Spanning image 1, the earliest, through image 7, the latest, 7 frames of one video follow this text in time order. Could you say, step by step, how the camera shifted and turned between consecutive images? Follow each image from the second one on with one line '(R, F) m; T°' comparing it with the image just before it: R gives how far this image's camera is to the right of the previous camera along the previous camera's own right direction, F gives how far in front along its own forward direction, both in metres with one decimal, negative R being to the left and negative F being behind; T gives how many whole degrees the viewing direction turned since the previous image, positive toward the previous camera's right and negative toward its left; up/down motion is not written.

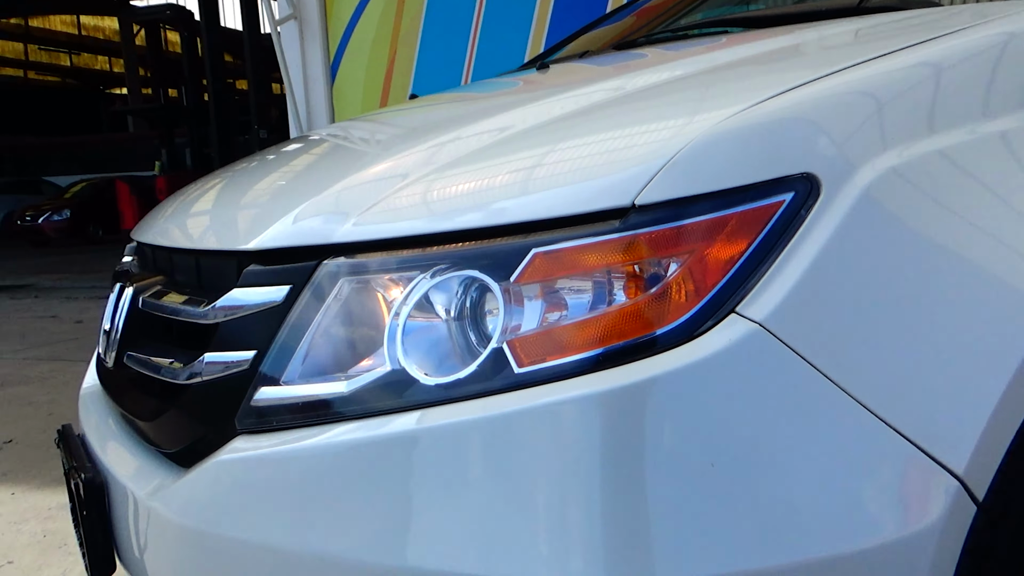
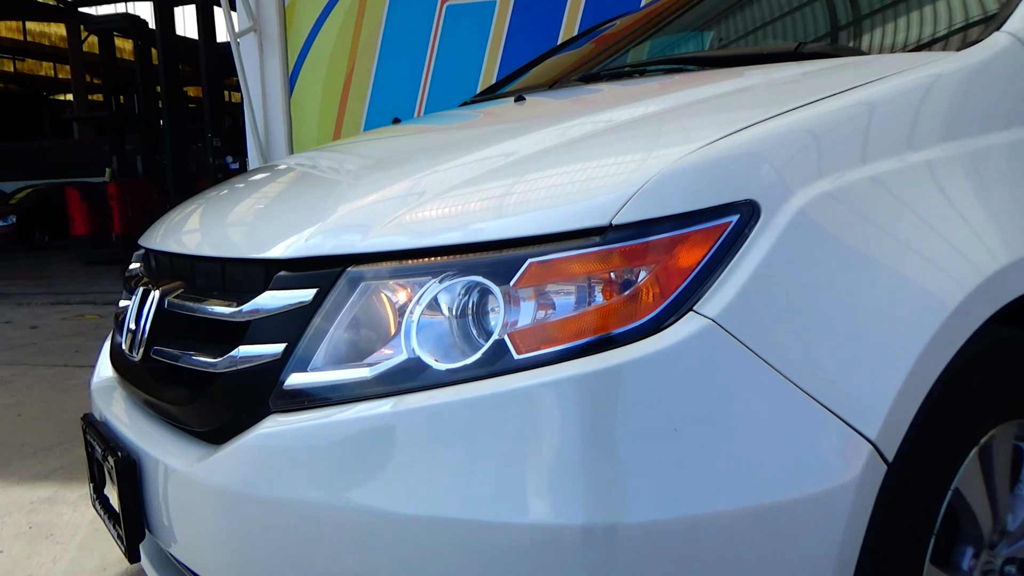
(-0.1, -0.2) m; +3°
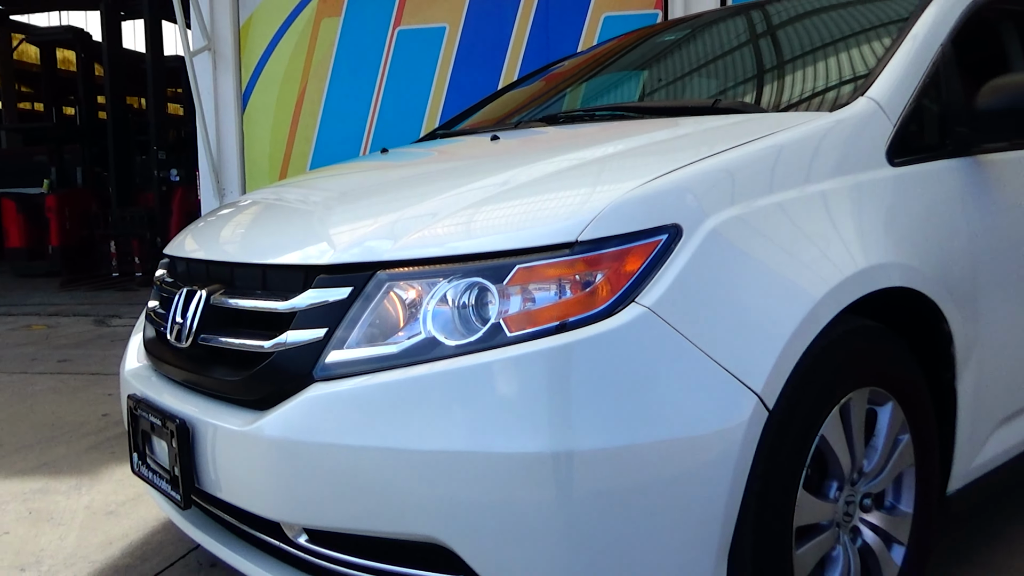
(-0.1, -0.4) m; +4°
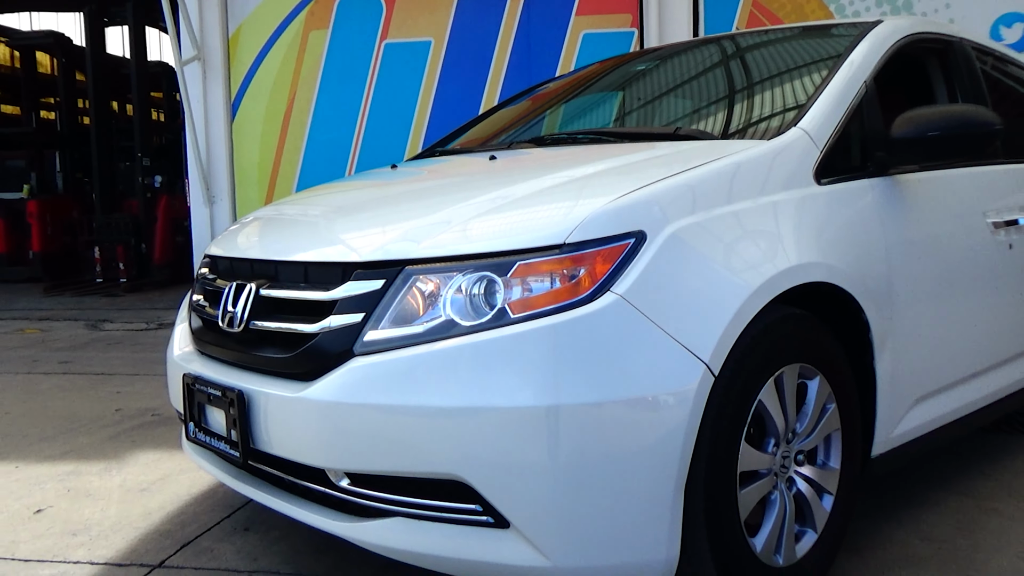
(-0.1, -0.4) m; +2°
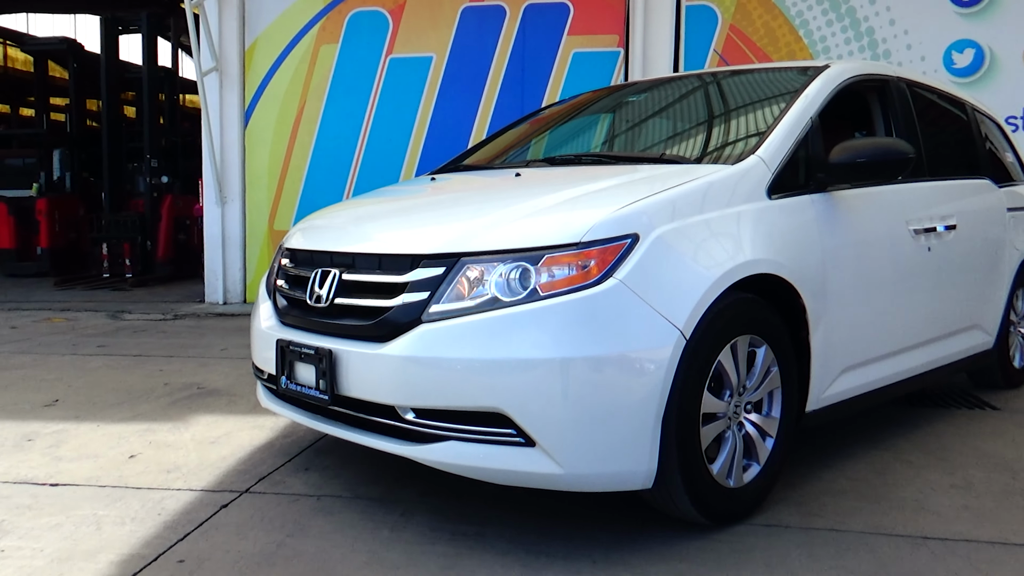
(-0.1, -0.7) m; +1°
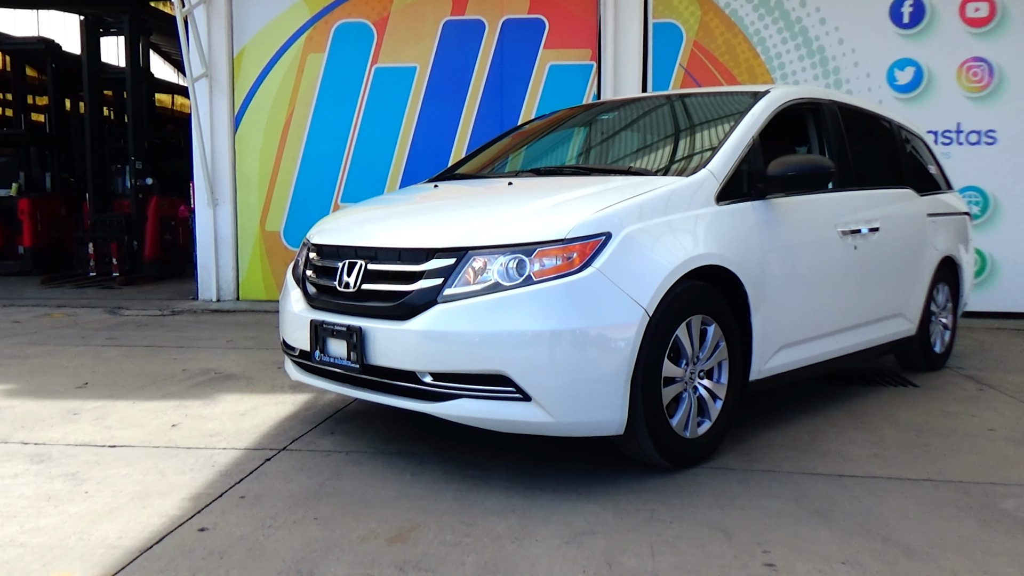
(-0.1, -0.6) m; +2°
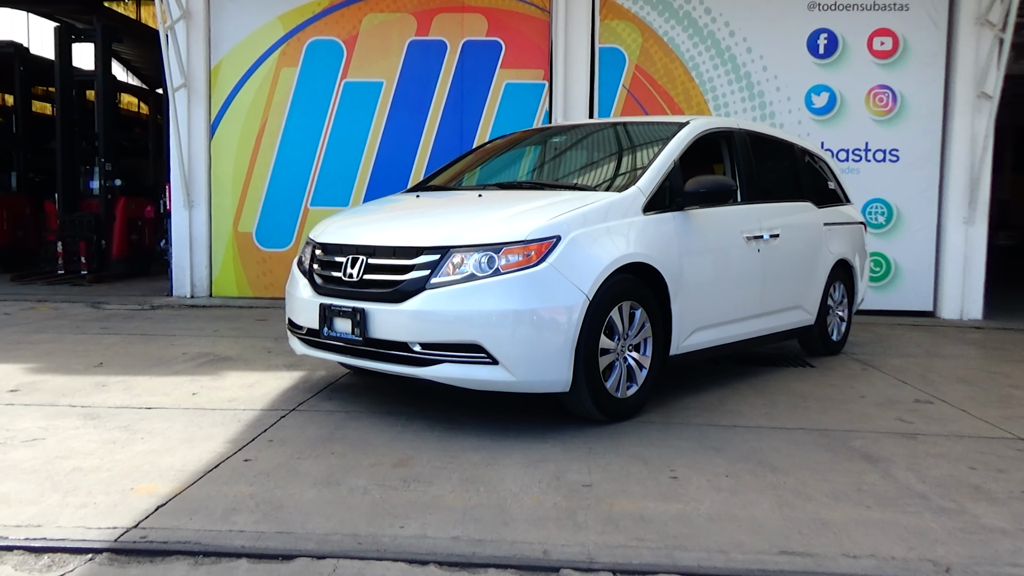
(-0.1, -0.9) m; +3°
